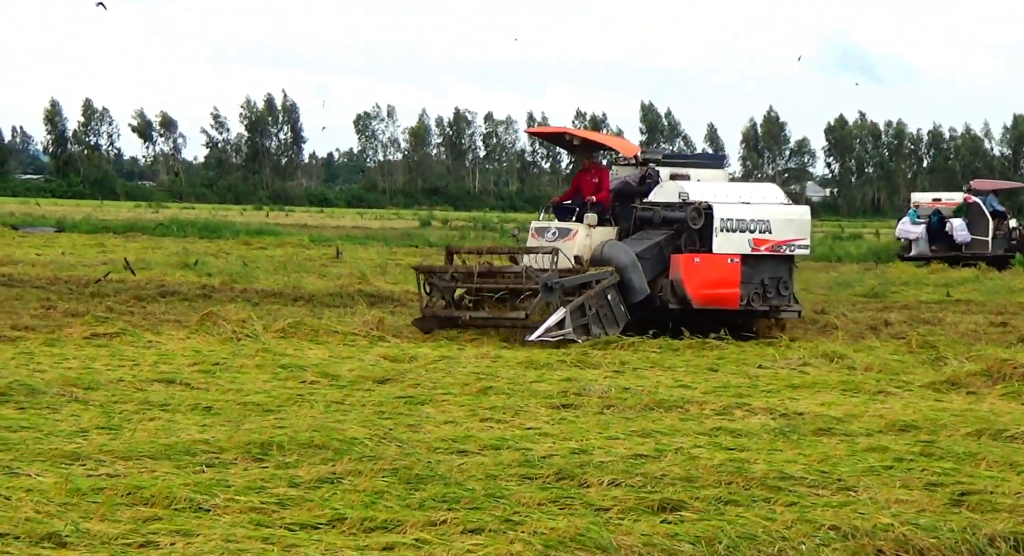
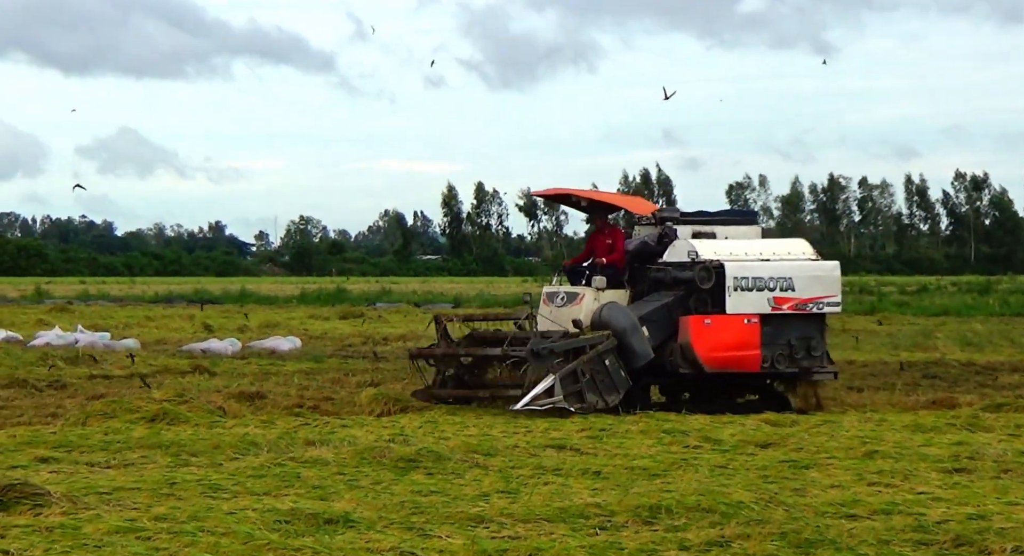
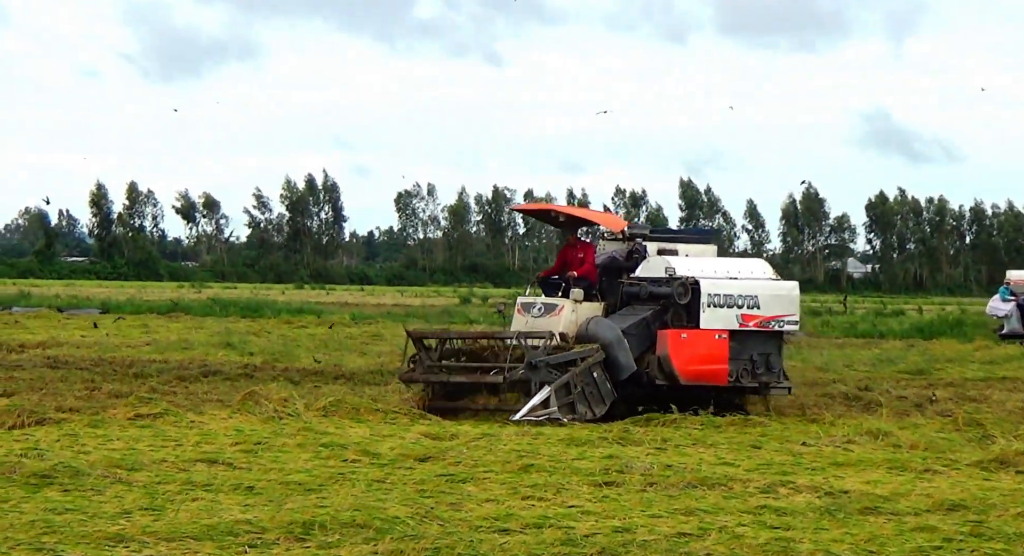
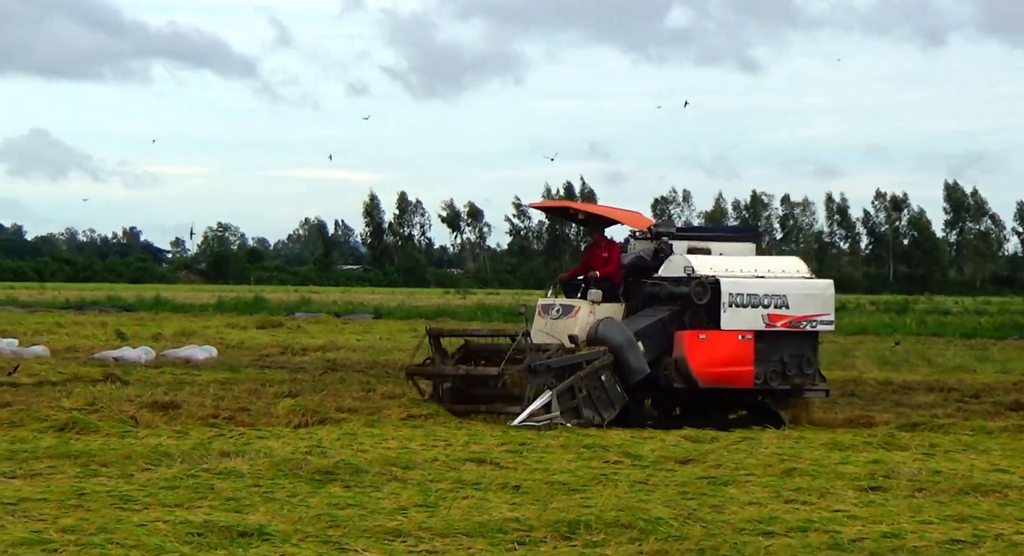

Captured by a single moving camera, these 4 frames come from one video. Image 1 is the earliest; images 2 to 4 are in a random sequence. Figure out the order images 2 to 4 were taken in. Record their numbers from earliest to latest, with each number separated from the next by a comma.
3, 4, 2
